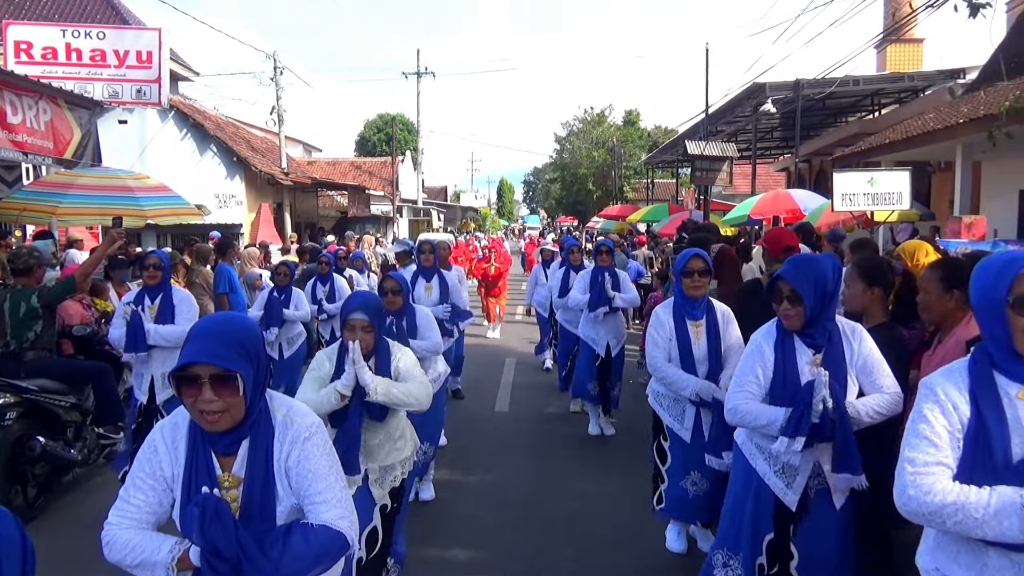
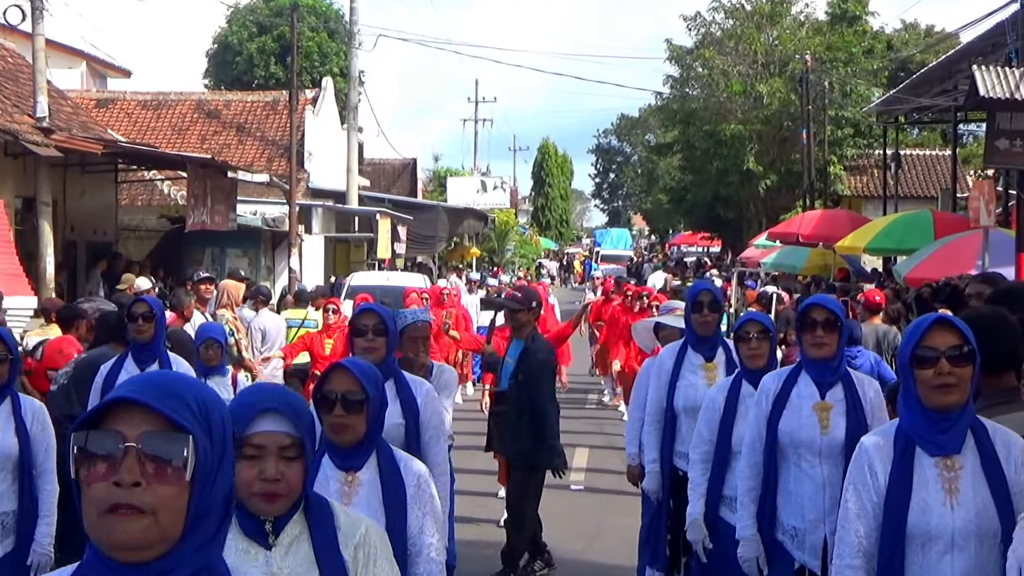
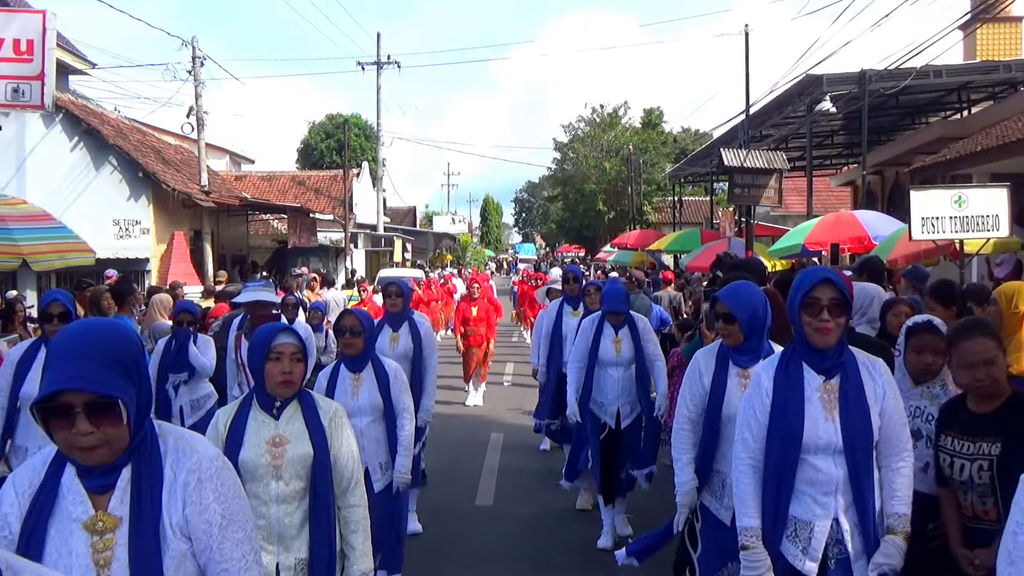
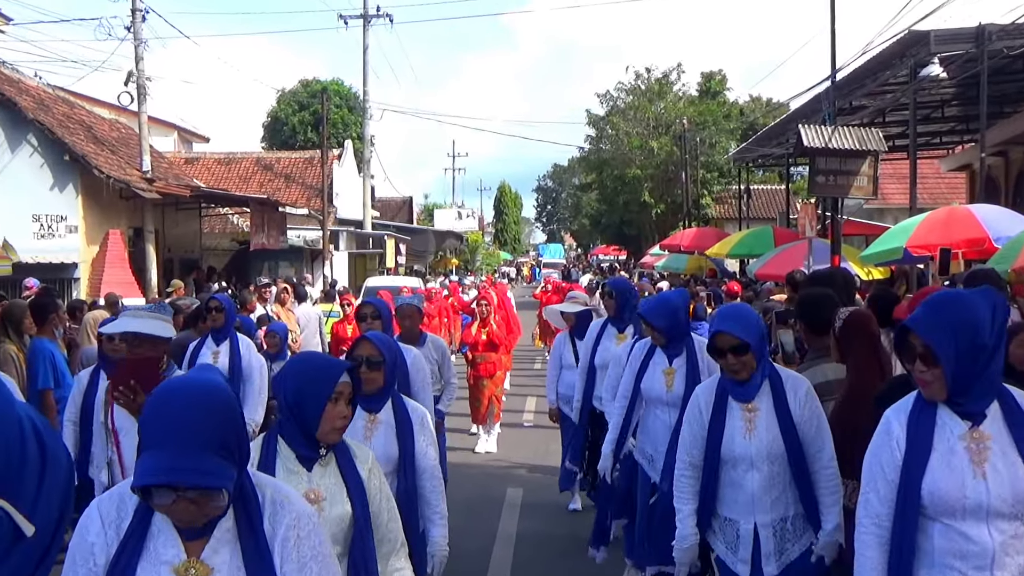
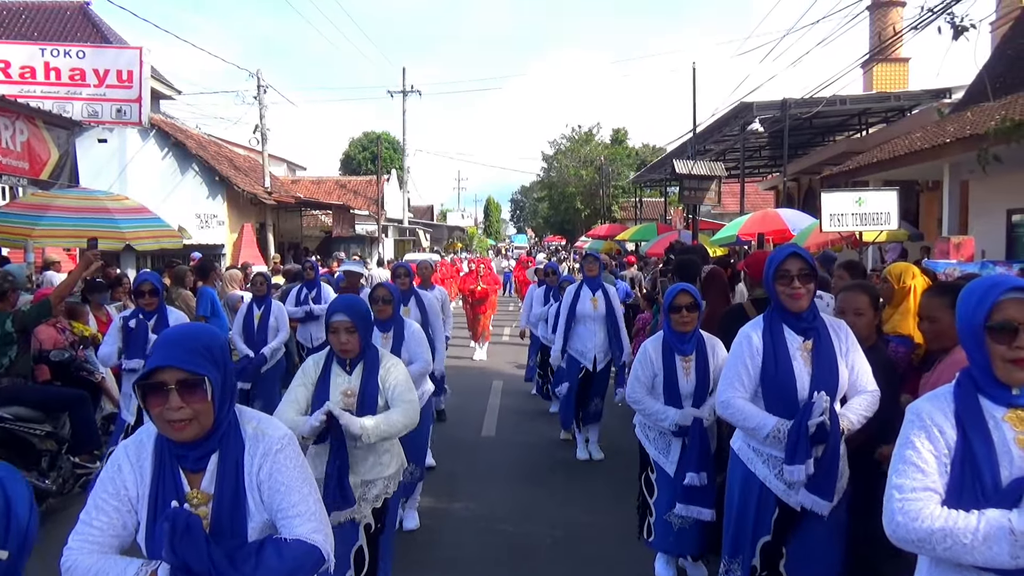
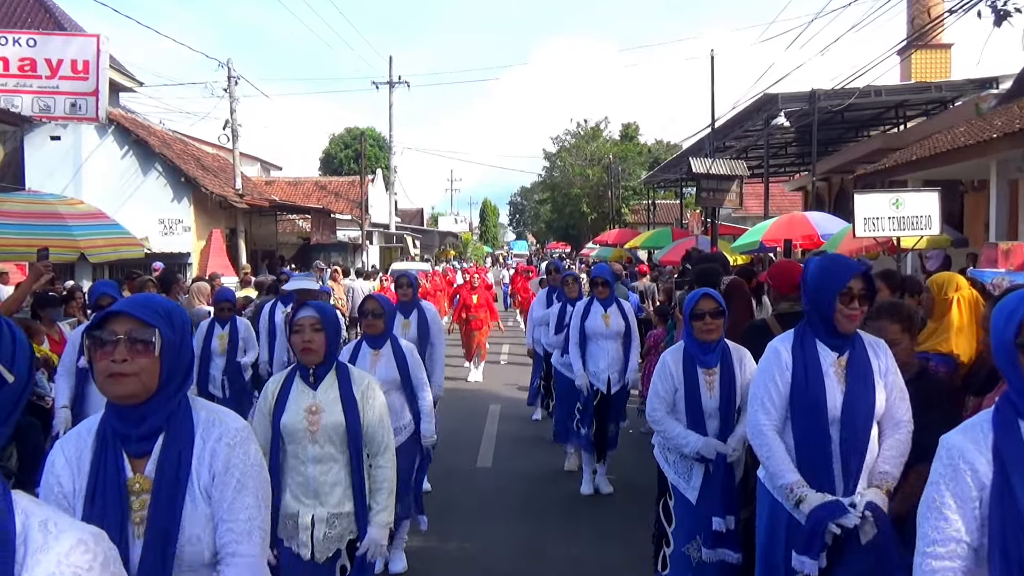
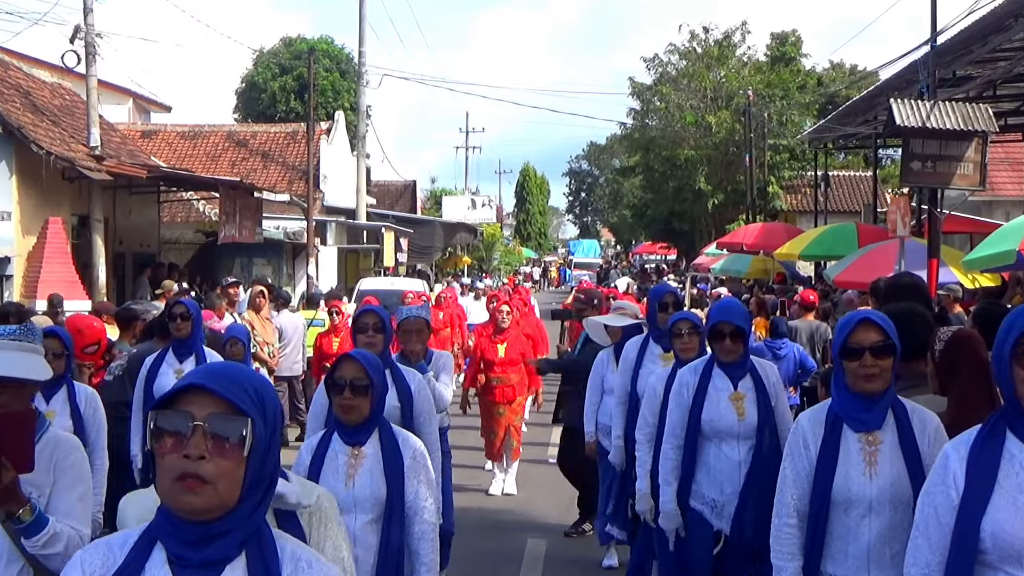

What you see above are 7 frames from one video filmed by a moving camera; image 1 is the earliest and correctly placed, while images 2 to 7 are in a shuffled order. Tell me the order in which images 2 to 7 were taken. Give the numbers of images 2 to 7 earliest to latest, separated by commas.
5, 6, 3, 4, 7, 2
